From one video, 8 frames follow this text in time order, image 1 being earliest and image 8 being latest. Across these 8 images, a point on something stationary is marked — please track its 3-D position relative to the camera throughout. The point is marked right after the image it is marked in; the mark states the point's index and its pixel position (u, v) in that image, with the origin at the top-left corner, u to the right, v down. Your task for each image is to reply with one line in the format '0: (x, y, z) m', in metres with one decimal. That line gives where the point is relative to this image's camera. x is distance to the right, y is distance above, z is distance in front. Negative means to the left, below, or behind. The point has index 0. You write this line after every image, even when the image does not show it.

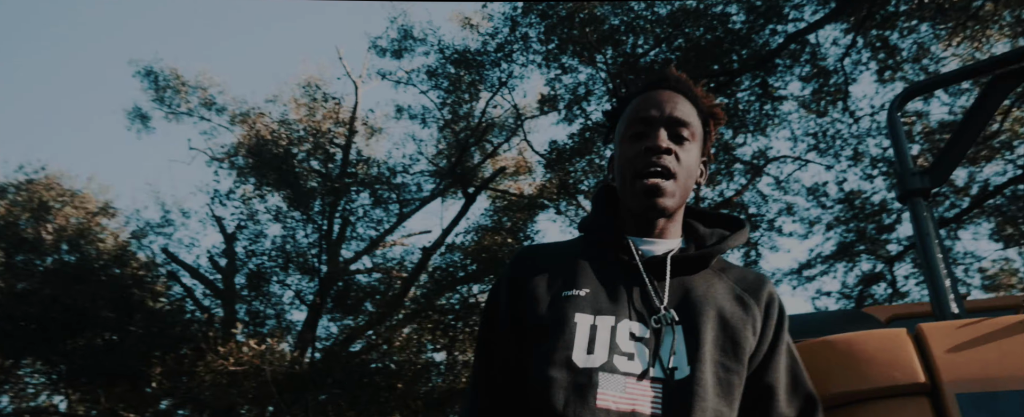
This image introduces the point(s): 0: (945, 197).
0: (+5.3, +0.1, +9.2) m
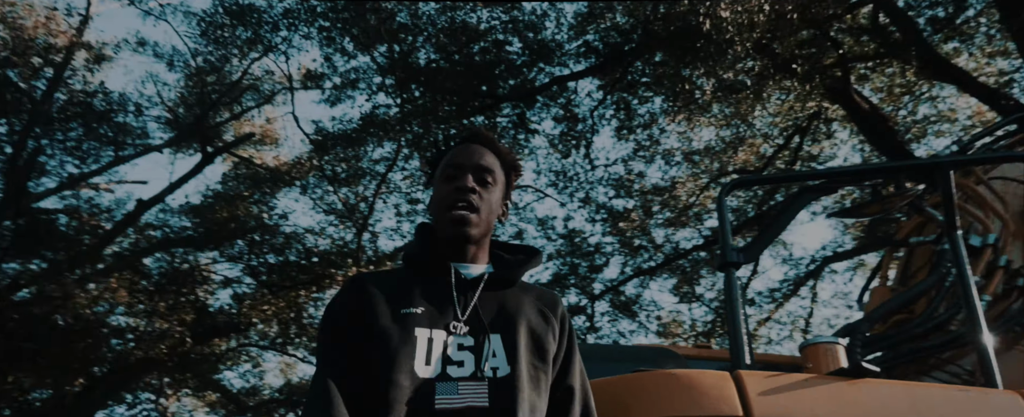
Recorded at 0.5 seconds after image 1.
0: (+1.9, -0.6, +10.6) m
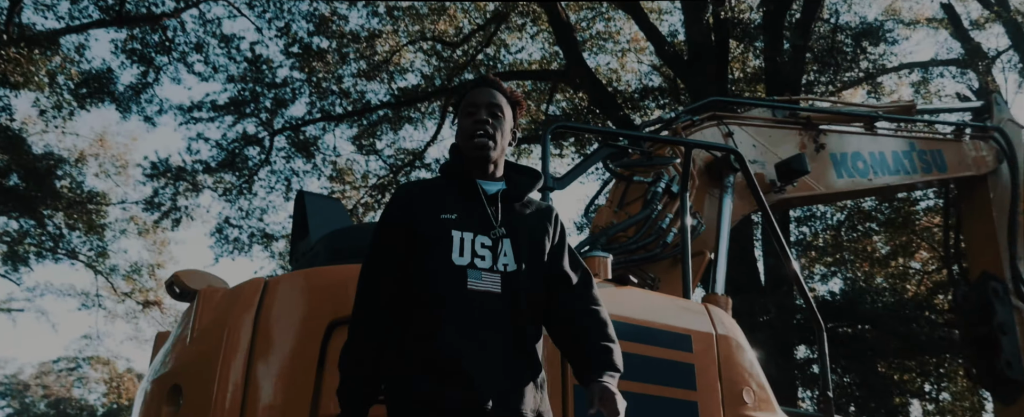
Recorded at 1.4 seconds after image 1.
0: (-2.4, +1.6, +10.8) m
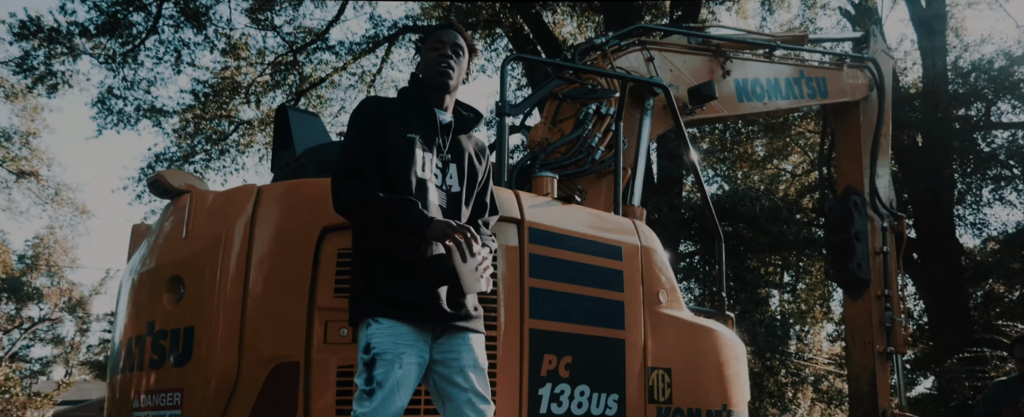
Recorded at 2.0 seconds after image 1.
0: (-3.7, +3.2, +10.2) m
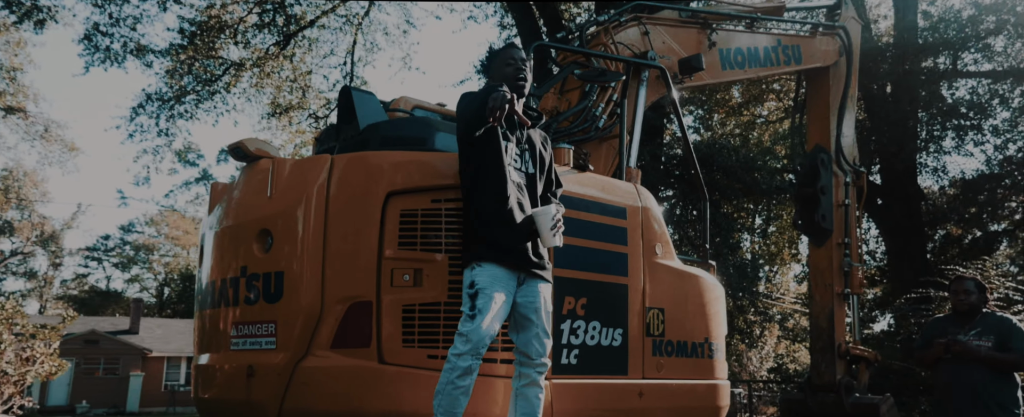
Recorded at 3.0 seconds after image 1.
0: (-3.8, +4.0, +10.2) m
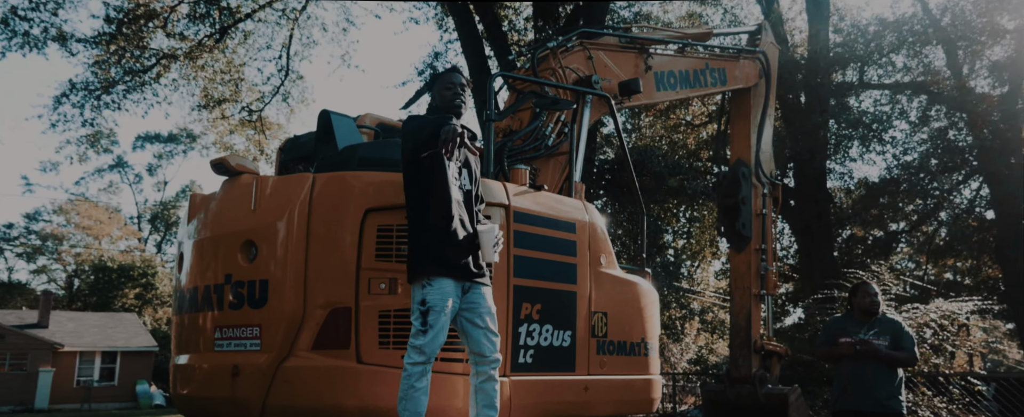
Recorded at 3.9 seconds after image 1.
0: (-4.6, +4.1, +10.0) m
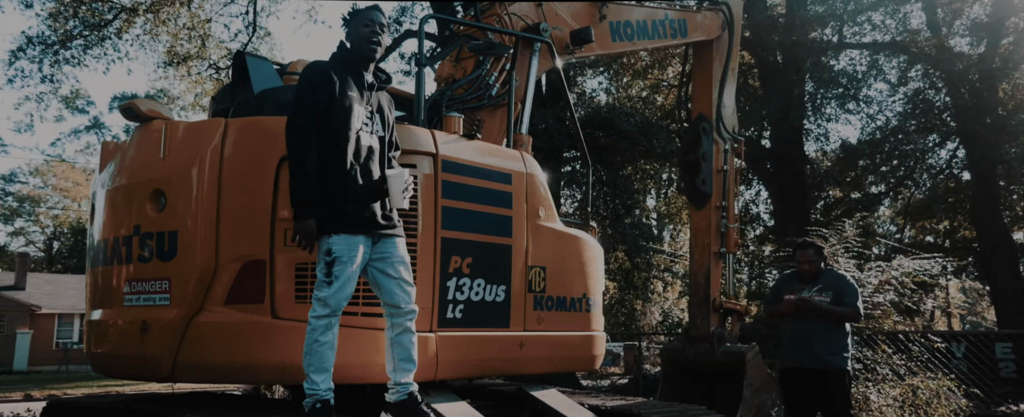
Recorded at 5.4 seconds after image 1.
0: (-5.0, +4.7, +9.6) m
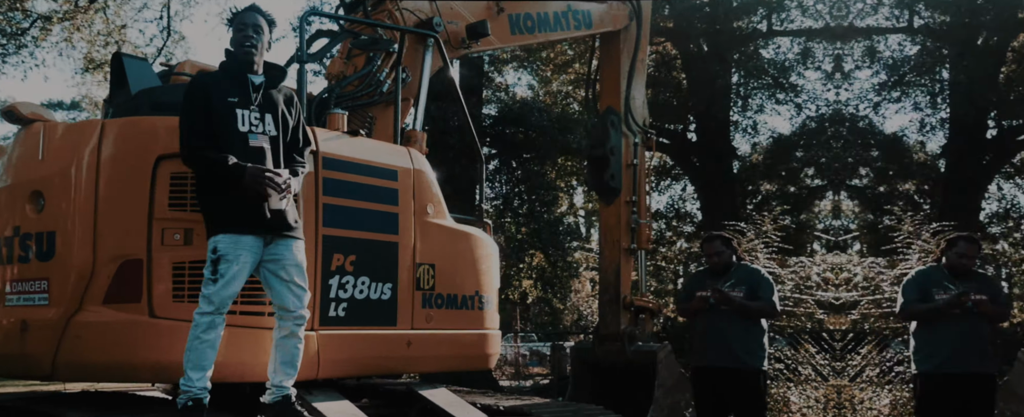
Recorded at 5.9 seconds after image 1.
0: (-5.7, +4.7, +9.5) m
